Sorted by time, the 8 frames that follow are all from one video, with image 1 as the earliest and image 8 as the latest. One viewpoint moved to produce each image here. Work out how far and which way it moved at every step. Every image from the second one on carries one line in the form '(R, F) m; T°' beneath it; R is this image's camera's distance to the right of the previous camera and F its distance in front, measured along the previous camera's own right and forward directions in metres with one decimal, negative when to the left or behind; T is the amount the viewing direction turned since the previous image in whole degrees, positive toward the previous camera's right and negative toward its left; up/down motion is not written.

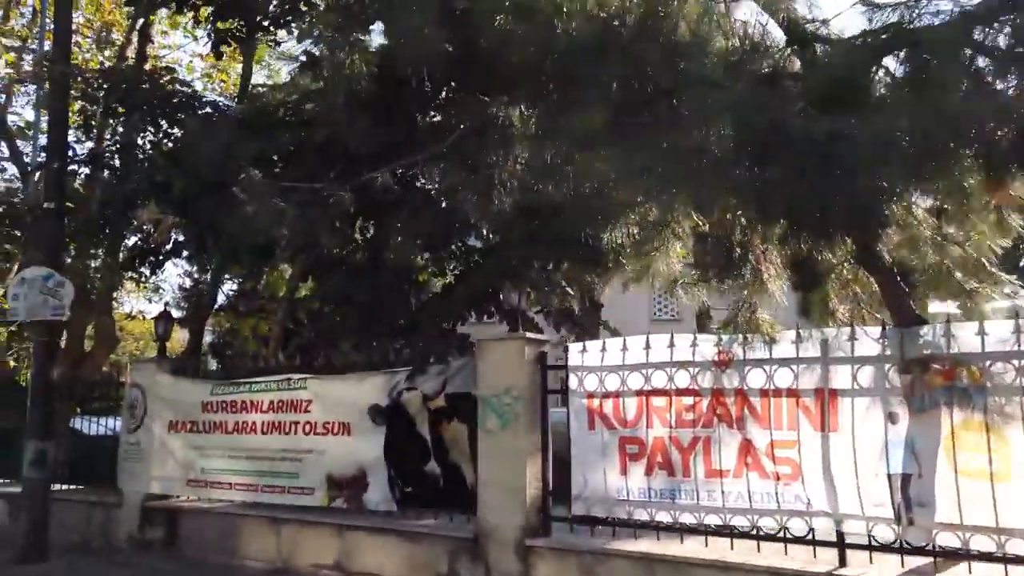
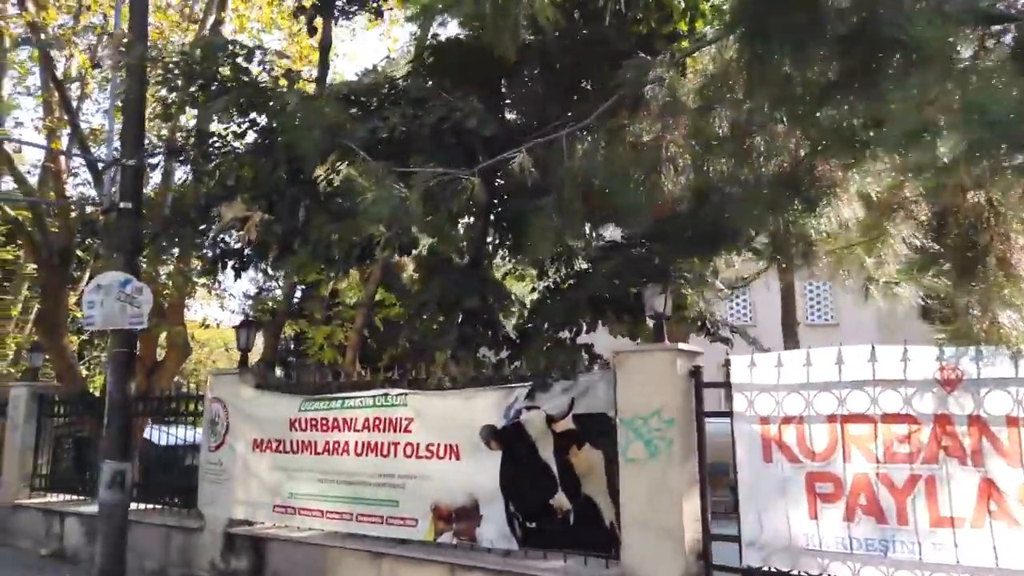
(-0.7, +0.9) m; -4°
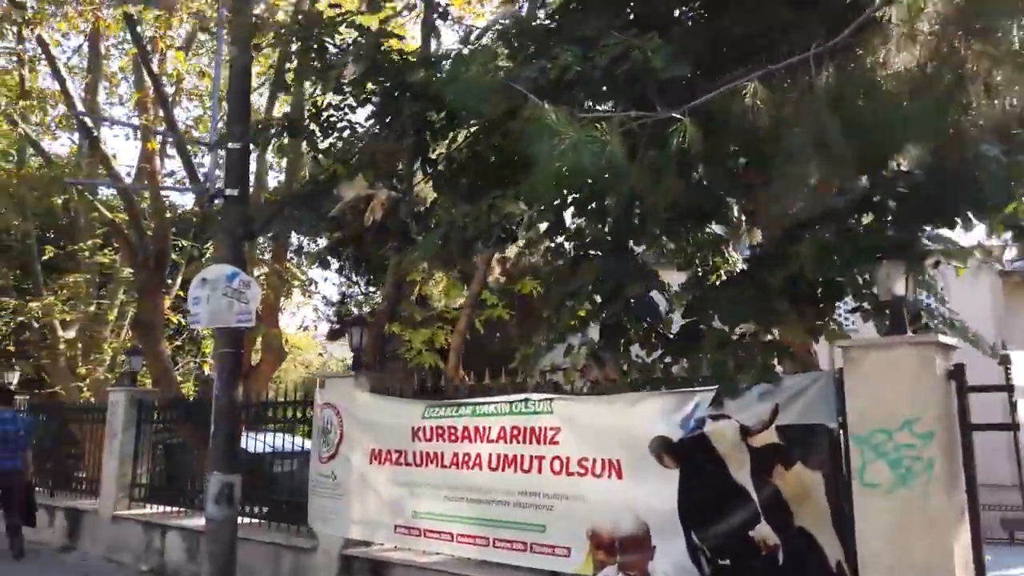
(-0.7, +1.0) m; -5°
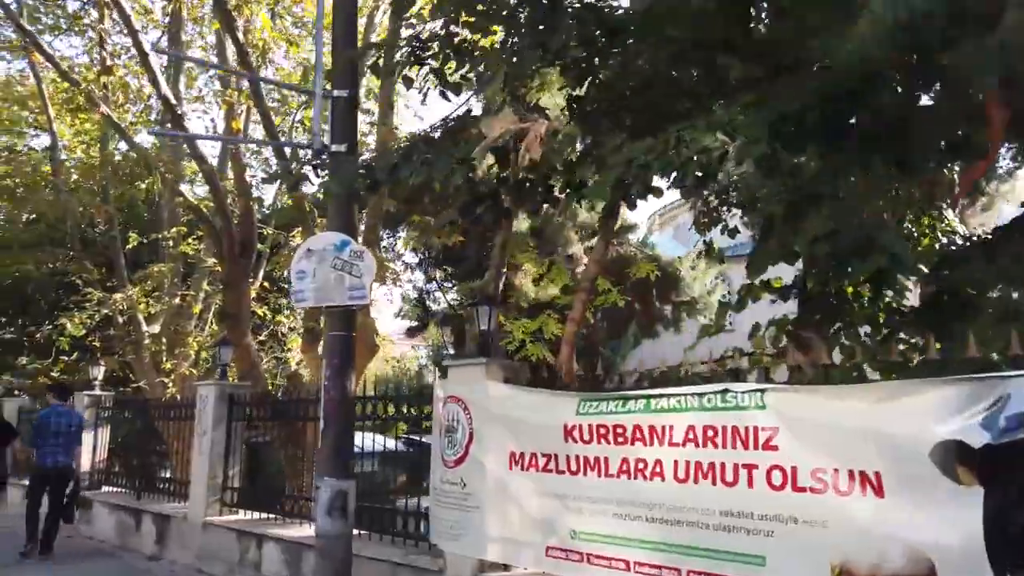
(-0.8, +1.3) m; -5°
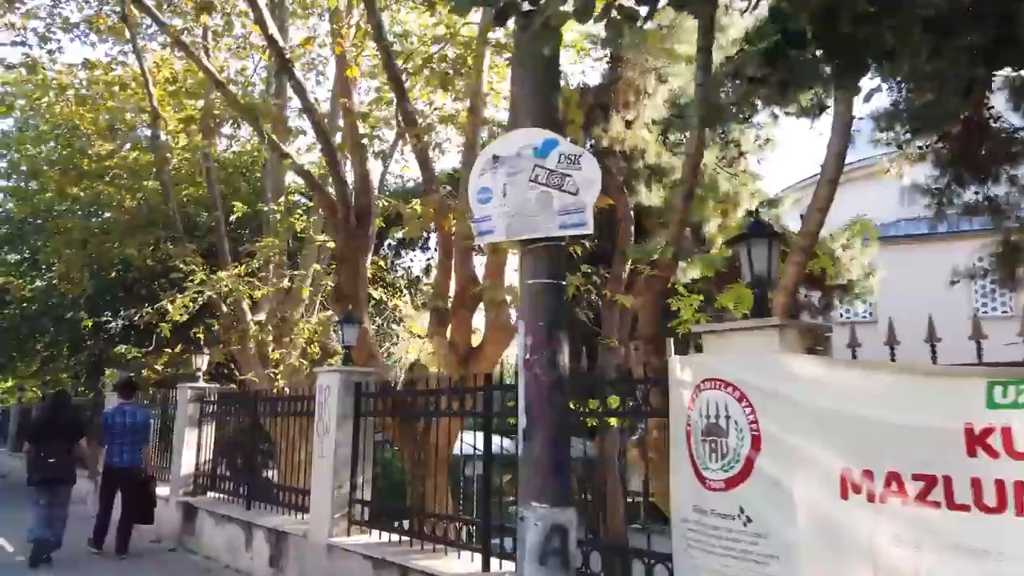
(-1.1, +2.1) m; -7°
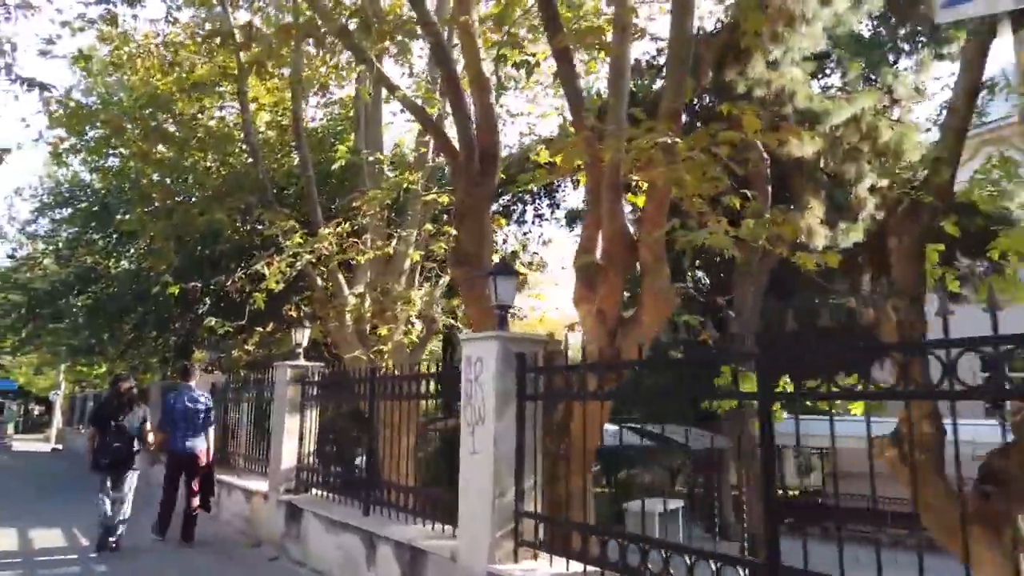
(-1.1, +2.1) m; -5°
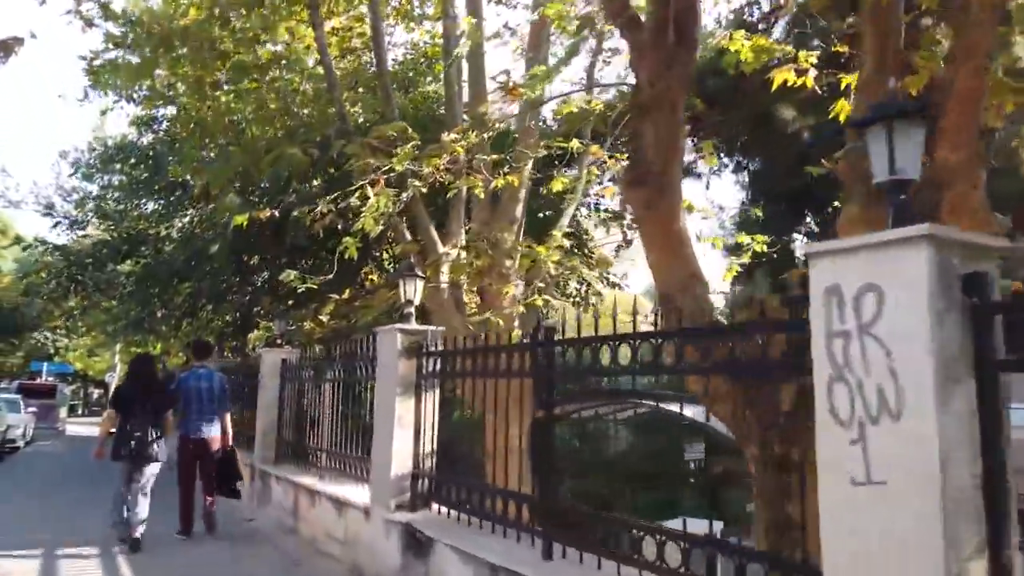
(-1.4, +2.9) m; -3°
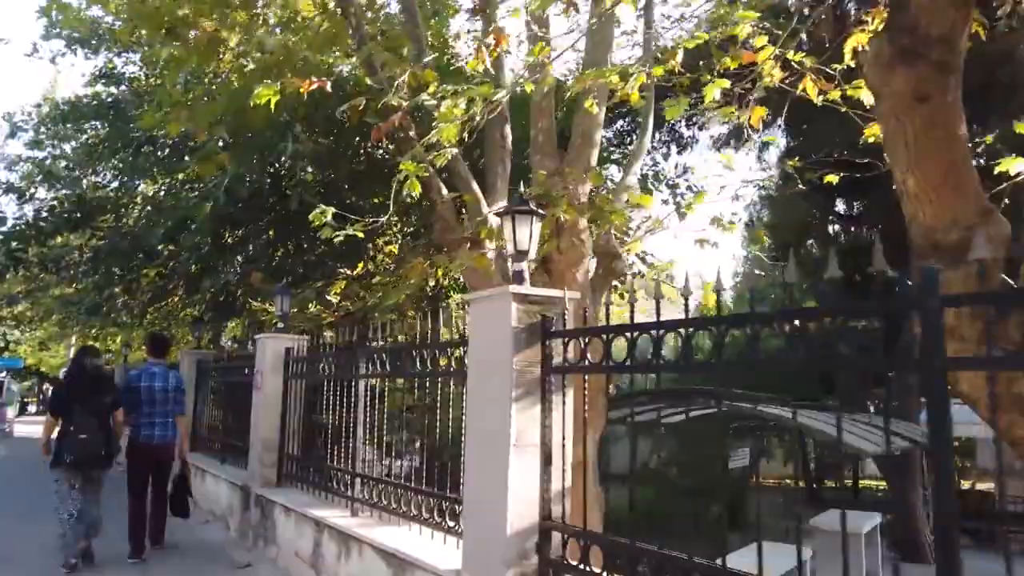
(-1.2, +2.6) m; +2°
